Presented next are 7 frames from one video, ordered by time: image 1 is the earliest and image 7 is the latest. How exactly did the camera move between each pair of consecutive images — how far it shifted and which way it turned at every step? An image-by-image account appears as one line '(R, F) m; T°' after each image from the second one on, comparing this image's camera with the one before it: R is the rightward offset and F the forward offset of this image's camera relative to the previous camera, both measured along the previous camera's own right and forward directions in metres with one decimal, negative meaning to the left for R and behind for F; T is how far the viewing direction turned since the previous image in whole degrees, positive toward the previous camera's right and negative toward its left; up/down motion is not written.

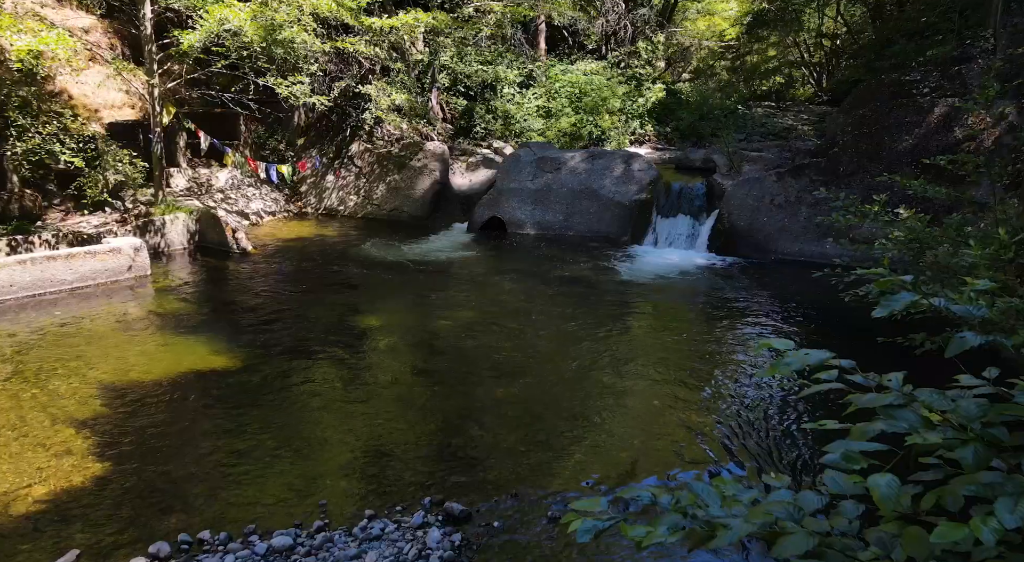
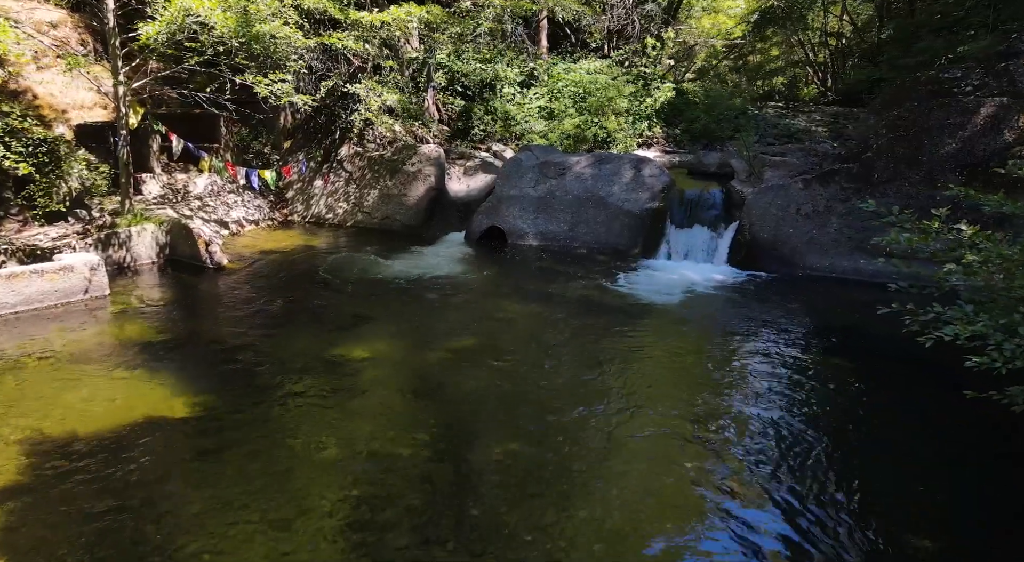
(0.0, +0.8) m; 0°
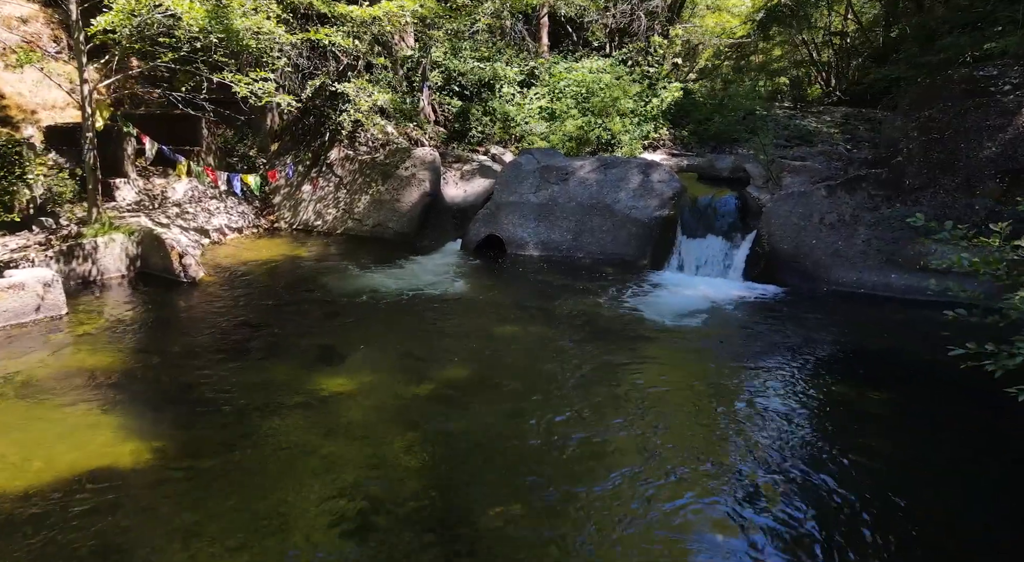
(0.0, +0.7) m; 0°
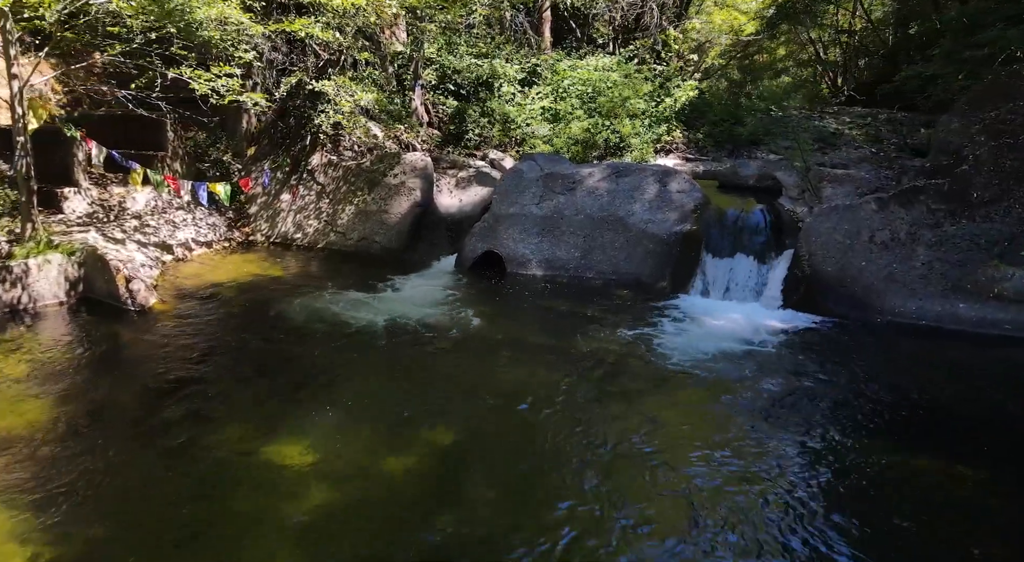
(0.0, +1.1) m; 0°
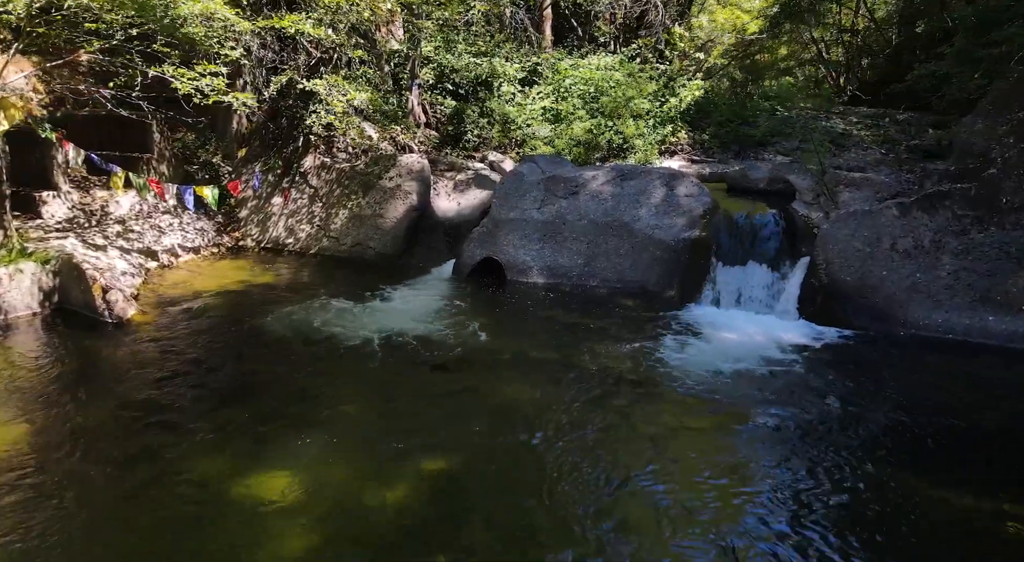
(0.0, +0.4) m; 0°
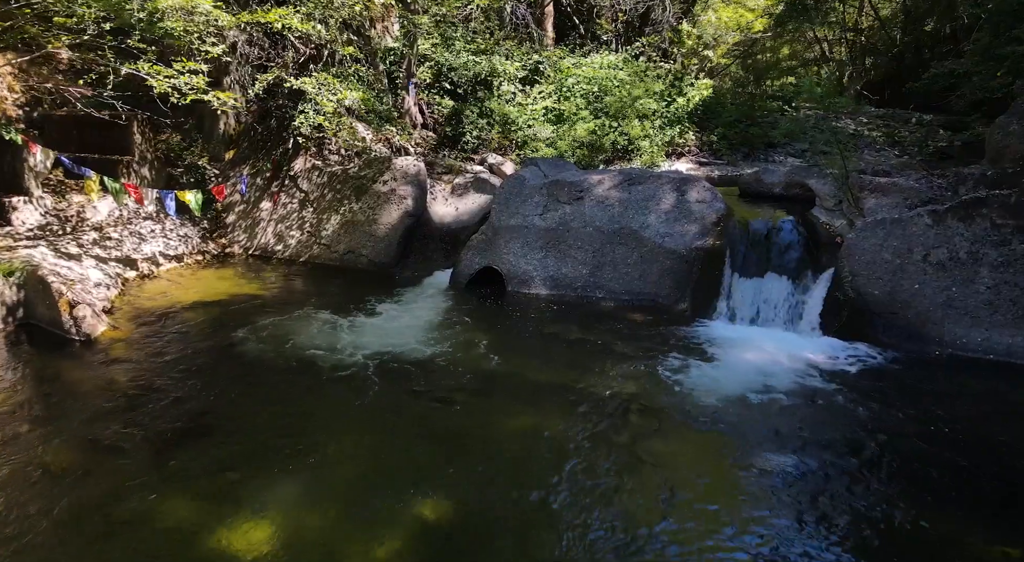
(0.0, +0.5) m; 0°
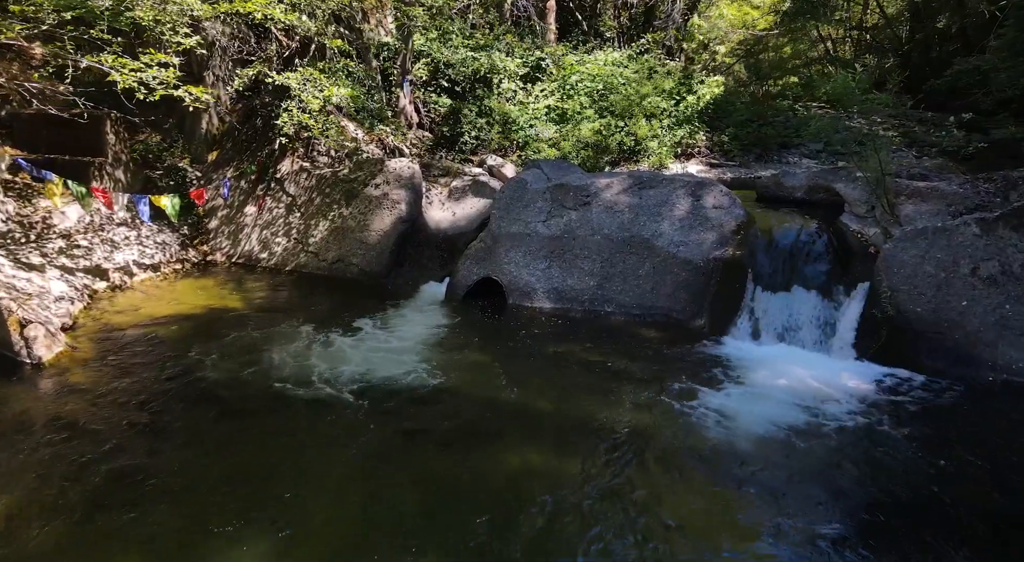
(0.0, +0.6) m; 0°
